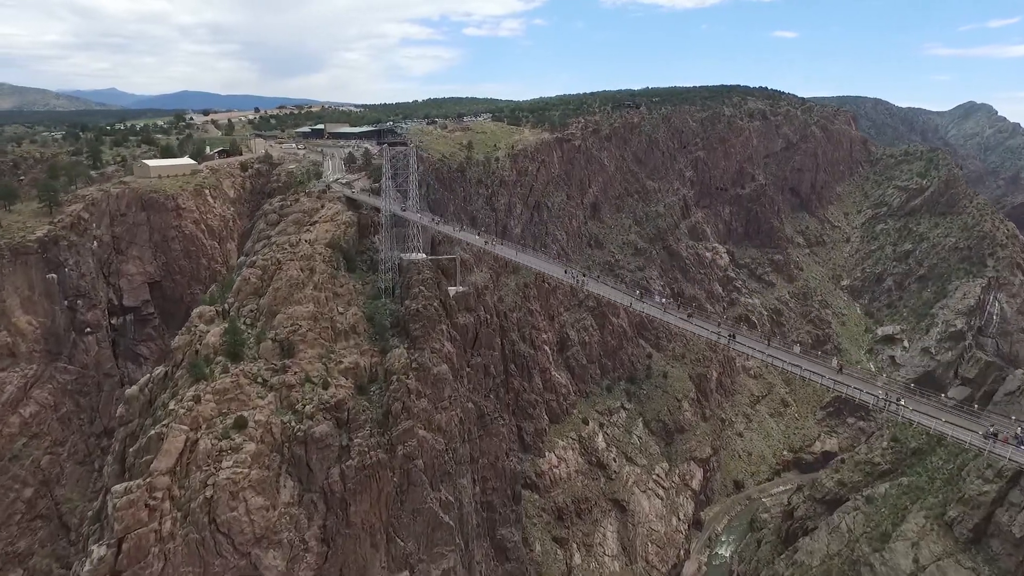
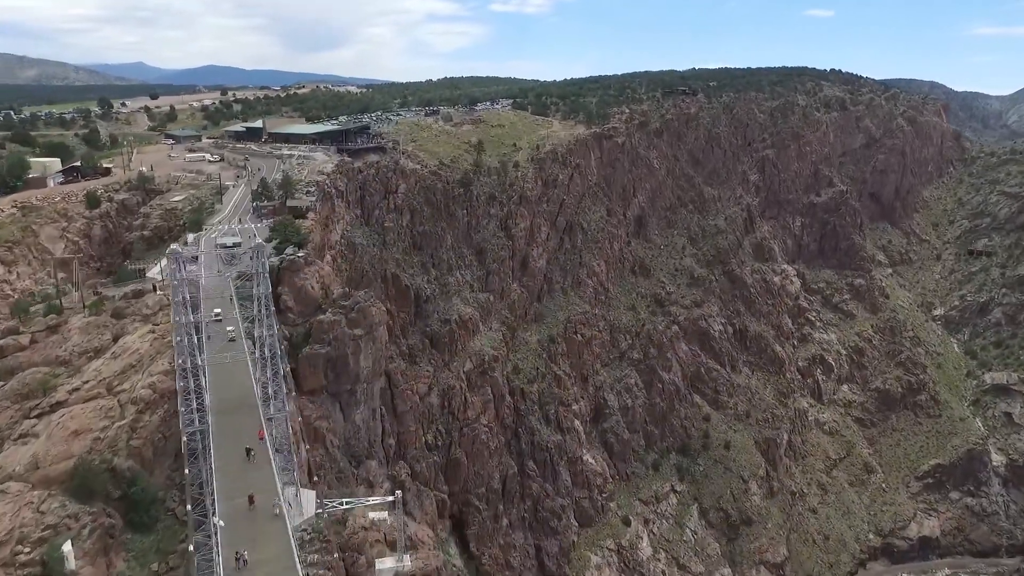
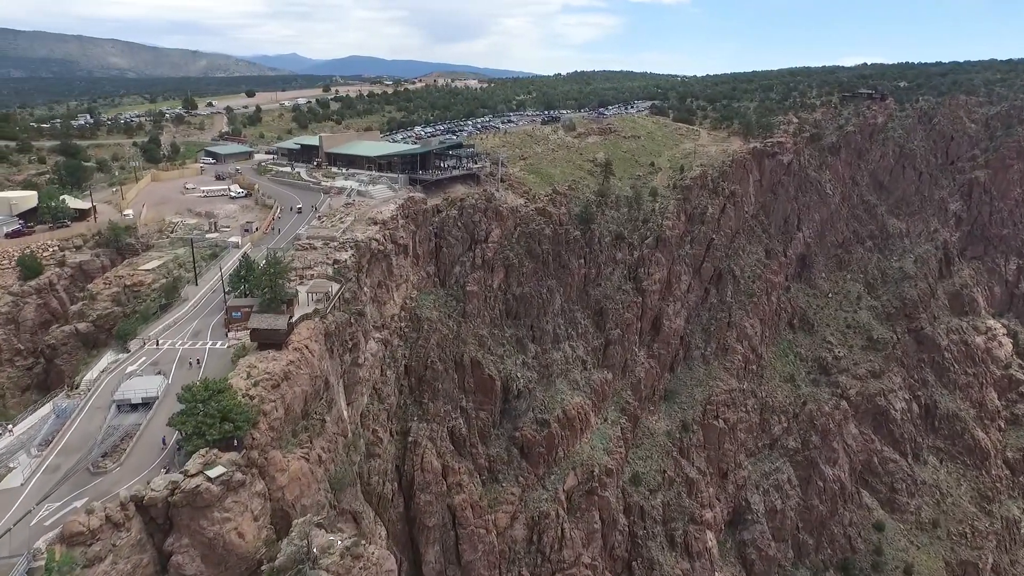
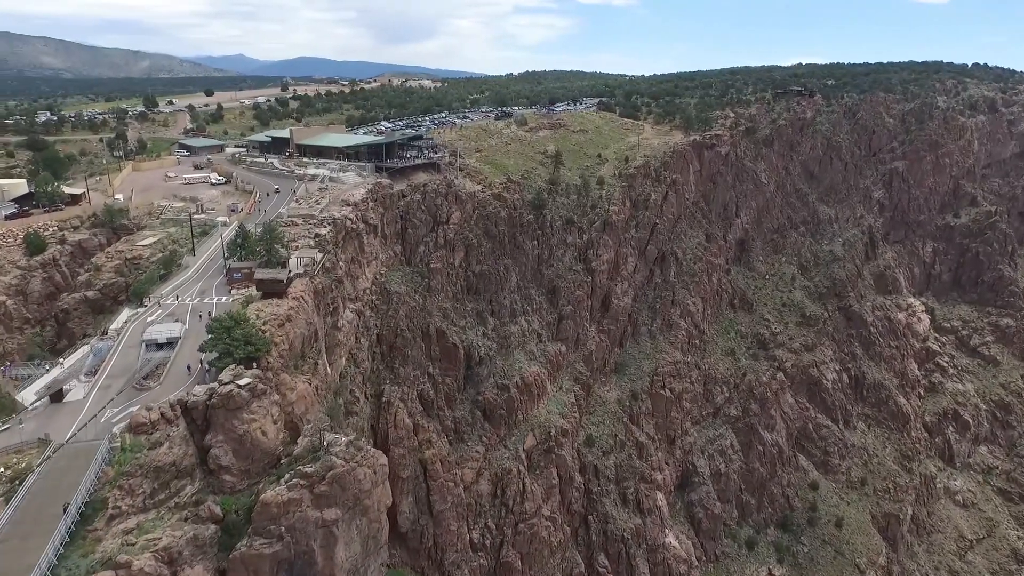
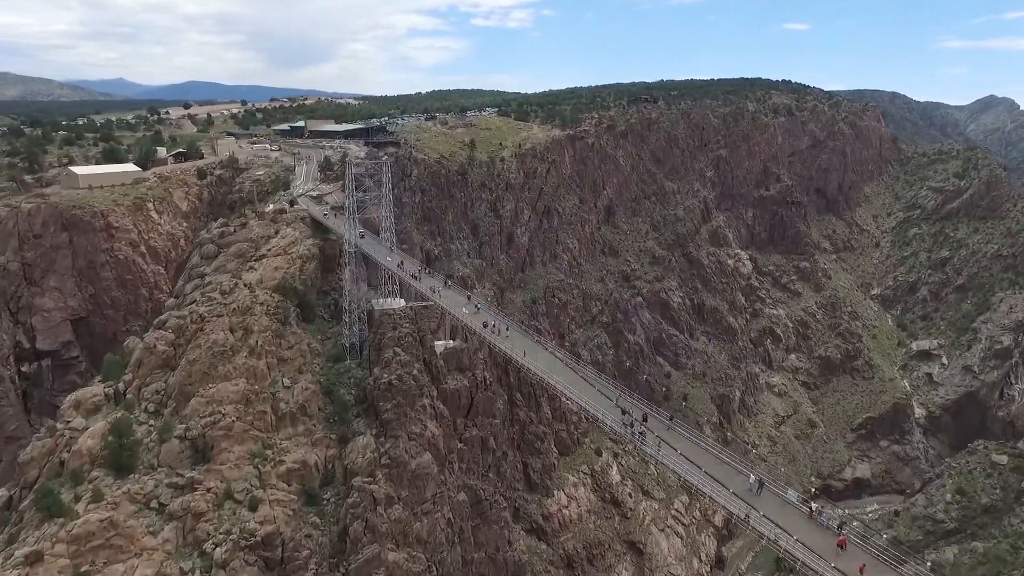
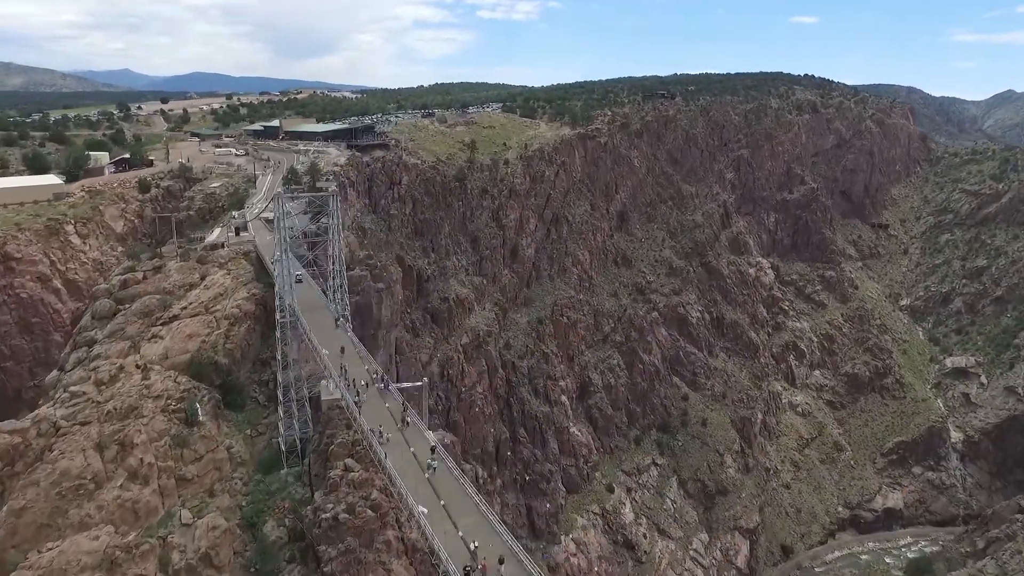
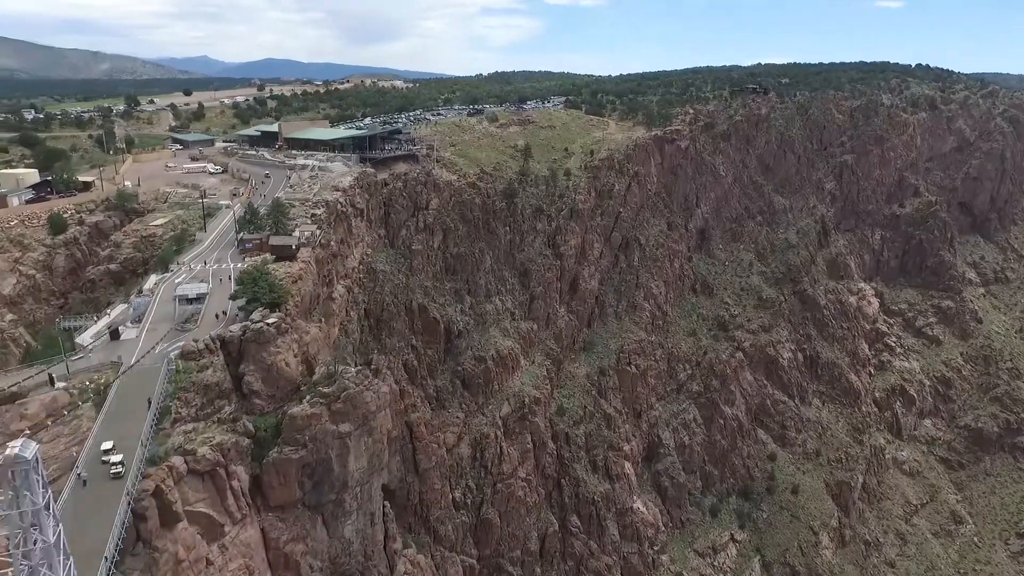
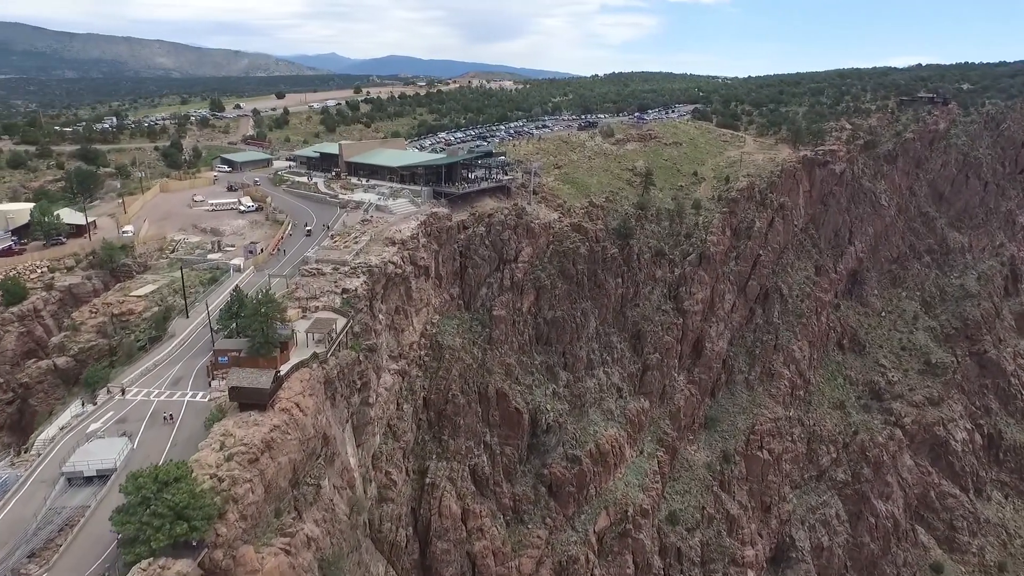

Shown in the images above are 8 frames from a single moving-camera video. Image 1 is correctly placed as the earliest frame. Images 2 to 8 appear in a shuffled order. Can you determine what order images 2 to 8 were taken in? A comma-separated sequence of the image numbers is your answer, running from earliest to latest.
5, 6, 2, 7, 4, 3, 8
